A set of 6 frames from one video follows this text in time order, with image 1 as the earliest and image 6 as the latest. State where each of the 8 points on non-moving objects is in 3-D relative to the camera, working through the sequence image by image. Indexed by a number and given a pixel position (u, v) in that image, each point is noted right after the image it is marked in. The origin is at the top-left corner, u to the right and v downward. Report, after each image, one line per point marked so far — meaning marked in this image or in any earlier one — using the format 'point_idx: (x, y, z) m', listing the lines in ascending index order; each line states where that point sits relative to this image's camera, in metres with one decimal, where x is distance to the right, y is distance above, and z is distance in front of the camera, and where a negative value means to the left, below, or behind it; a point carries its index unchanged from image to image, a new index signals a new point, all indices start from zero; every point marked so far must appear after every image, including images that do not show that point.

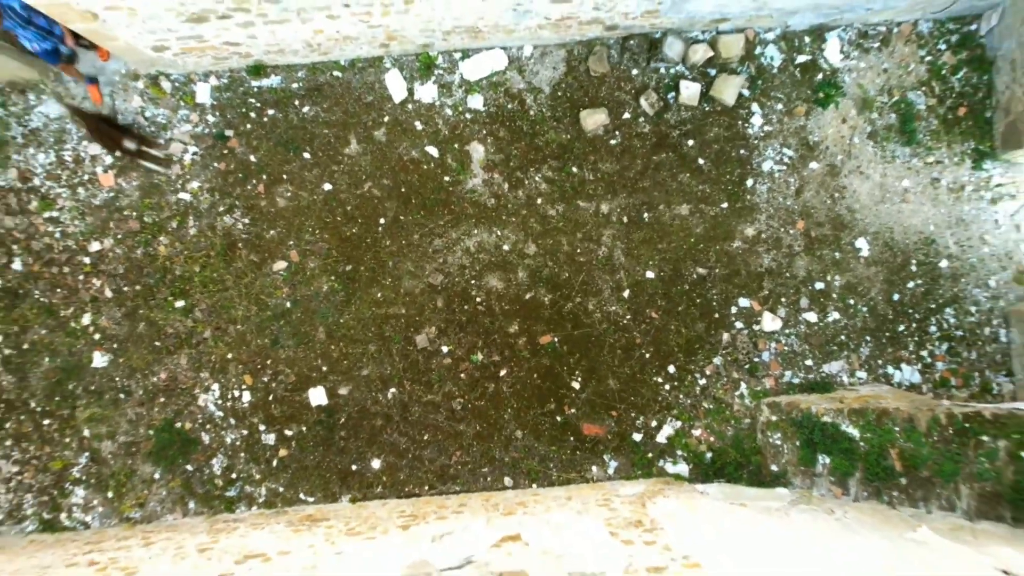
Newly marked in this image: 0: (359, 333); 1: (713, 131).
0: (-1.0, -0.3, +2.9) m
1: (+1.3, +1.0, +2.8) m
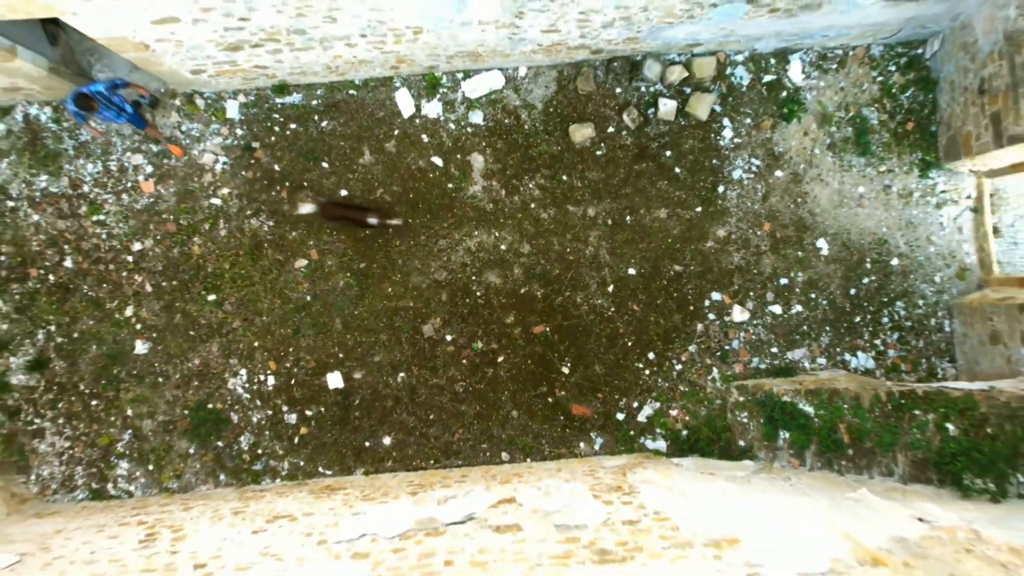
0: (-1.0, -0.3, +3.2) m
1: (+1.3, +1.1, +3.2) m
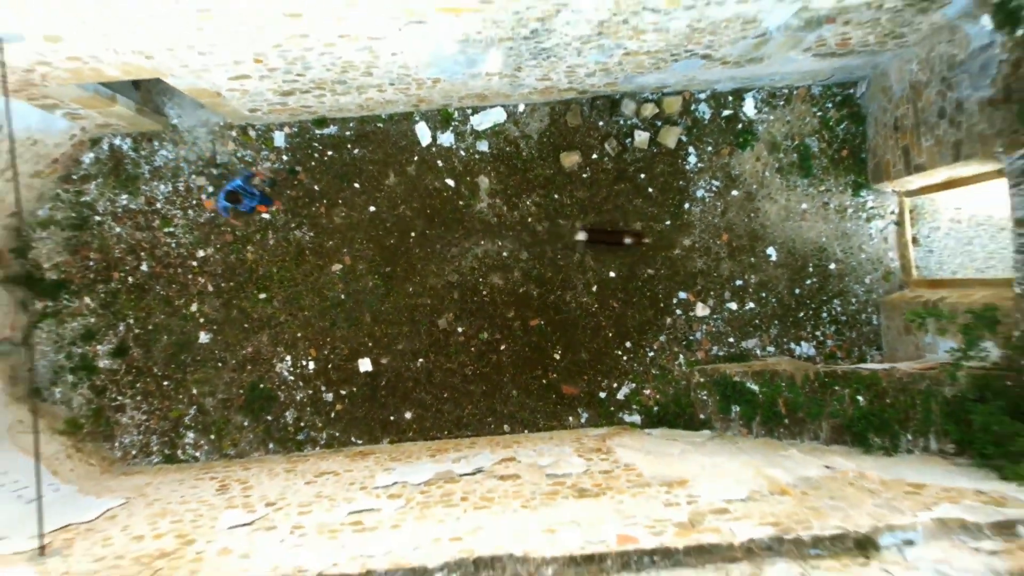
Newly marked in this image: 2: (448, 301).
0: (-1.0, -0.3, +3.8) m
1: (+1.3, +1.1, +3.8) m
2: (-0.6, -0.1, +3.8) m
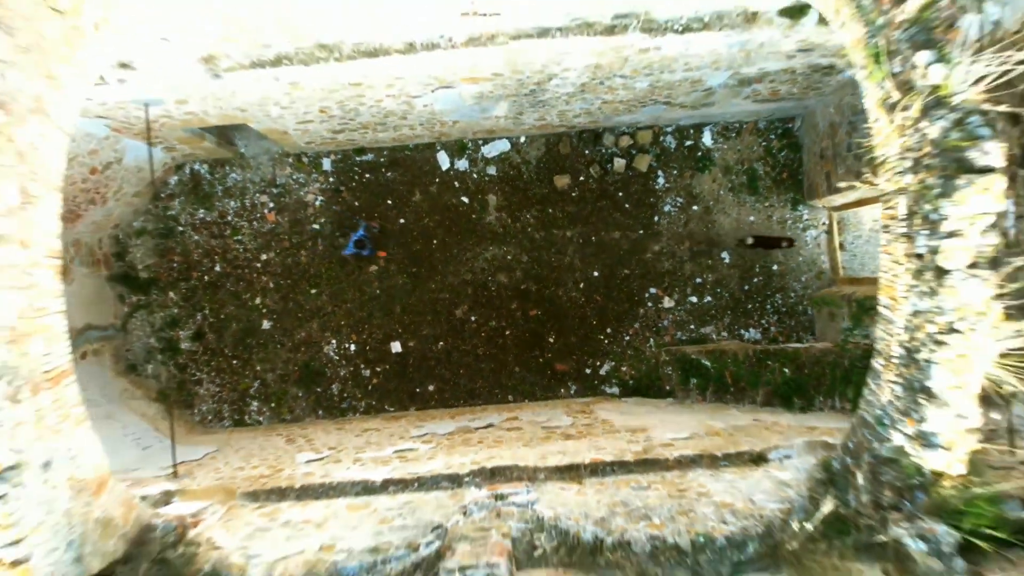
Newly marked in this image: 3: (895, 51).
0: (-1.0, -0.2, +4.7) m
1: (+1.3, +1.1, +4.7) m
2: (-0.5, -0.1, +4.7) m
3: (+1.6, +1.0, +1.8) m
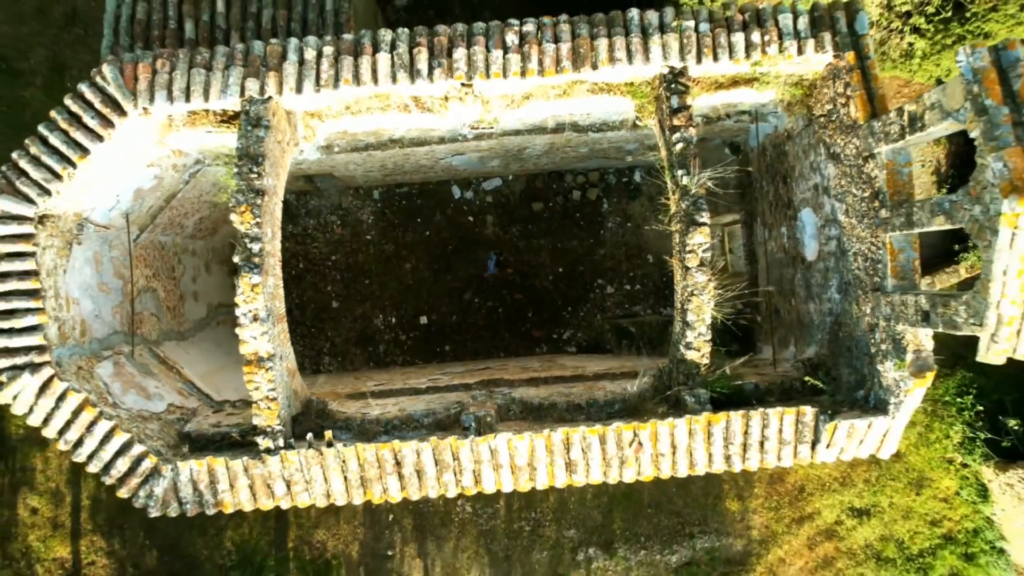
0: (-1.1, -0.1, +6.8) m
1: (+1.2, +1.2, +6.8) m
2: (-0.7, +0.1, +6.8) m
3: (+1.4, +1.1, +3.9) m
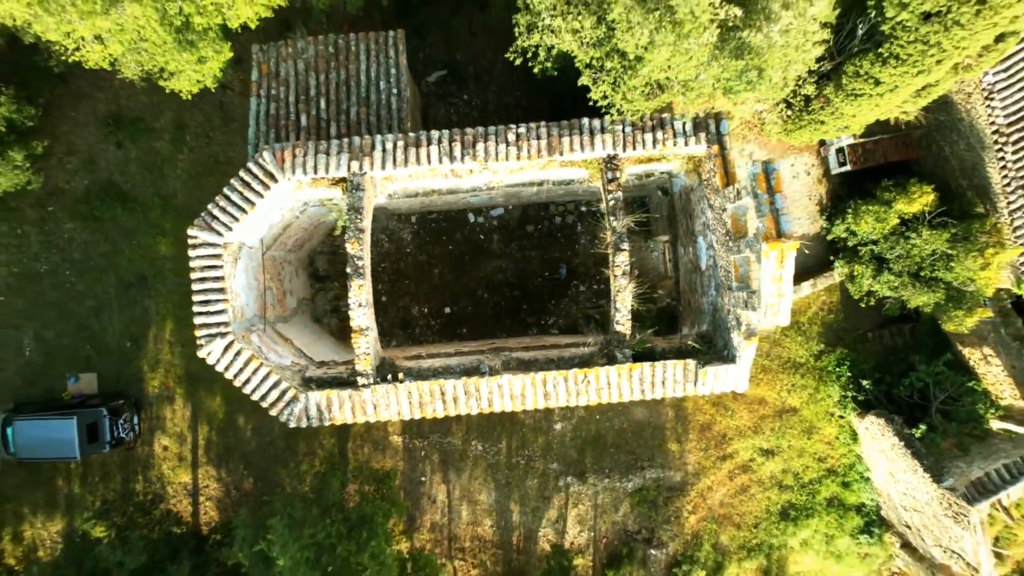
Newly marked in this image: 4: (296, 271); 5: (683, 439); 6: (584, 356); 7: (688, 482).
0: (-1.1, -0.1, +9.4) m
1: (+1.2, +1.2, +9.3) m
2: (-0.7, +0.1, +9.4) m
3: (+1.4, +1.1, +6.4) m
4: (-4.2, +0.3, +8.5) m
5: (+3.7, -3.3, +9.4) m
6: (+1.1, -1.0, +6.7) m
7: (+3.8, -4.2, +9.5) m
